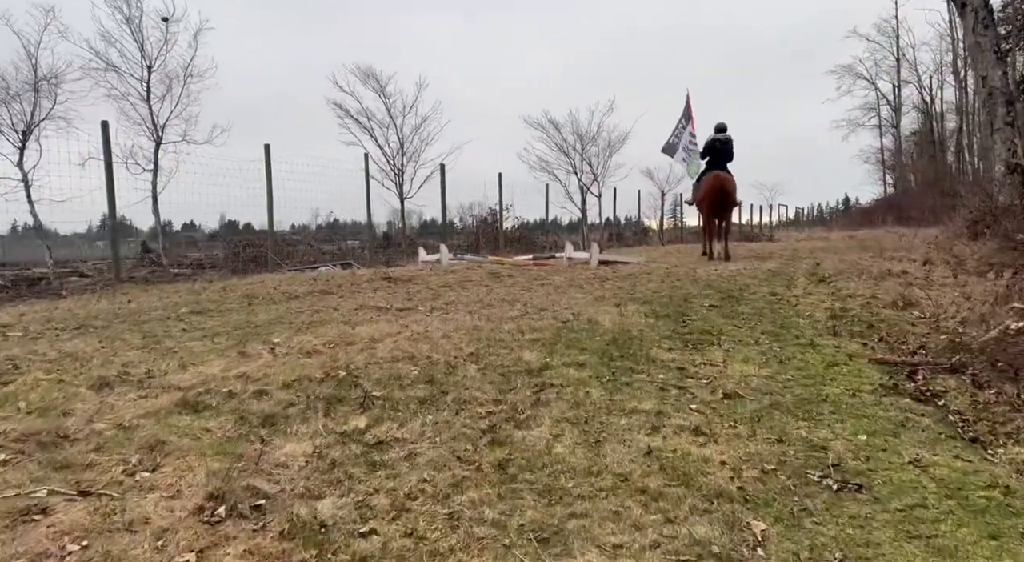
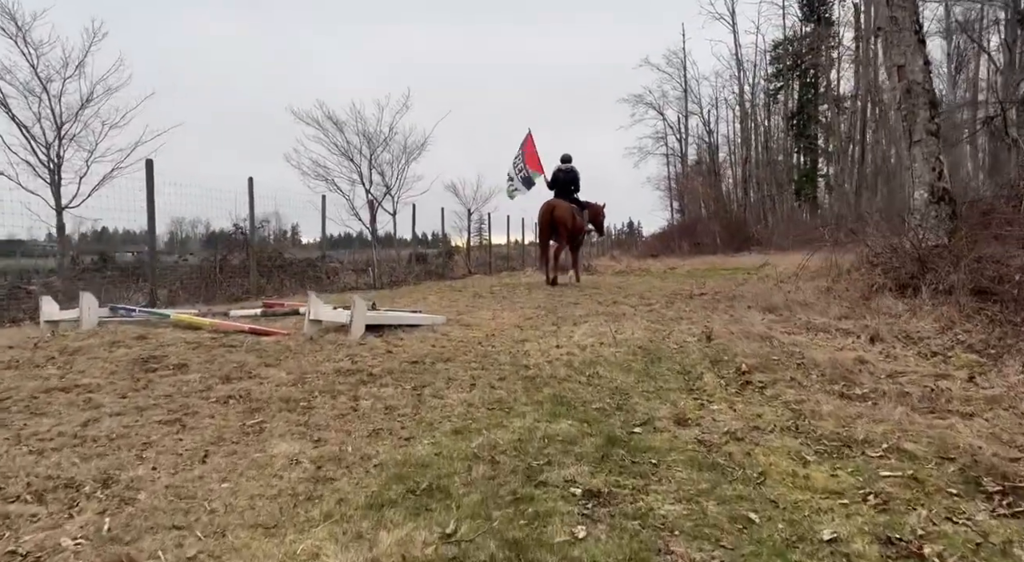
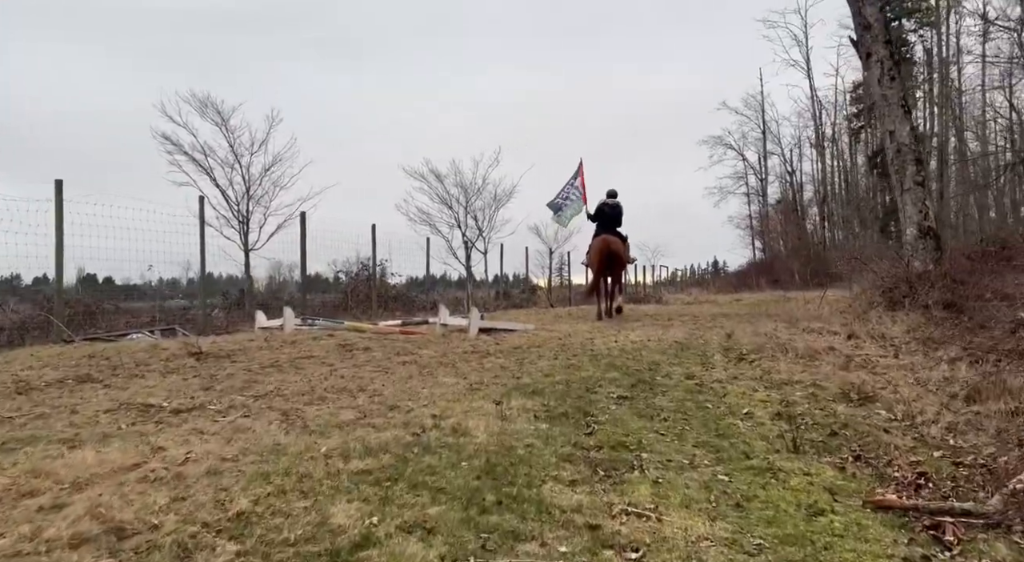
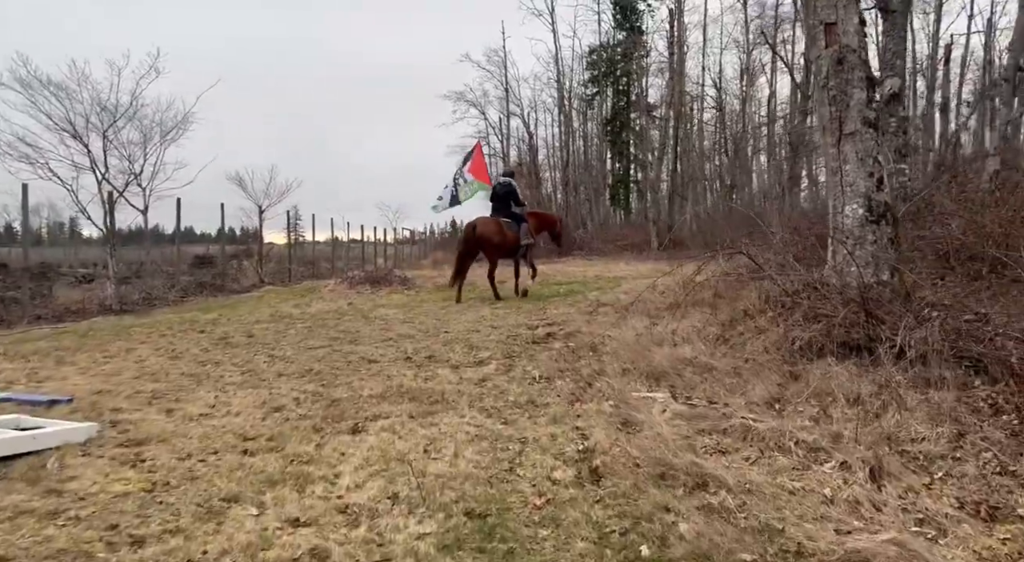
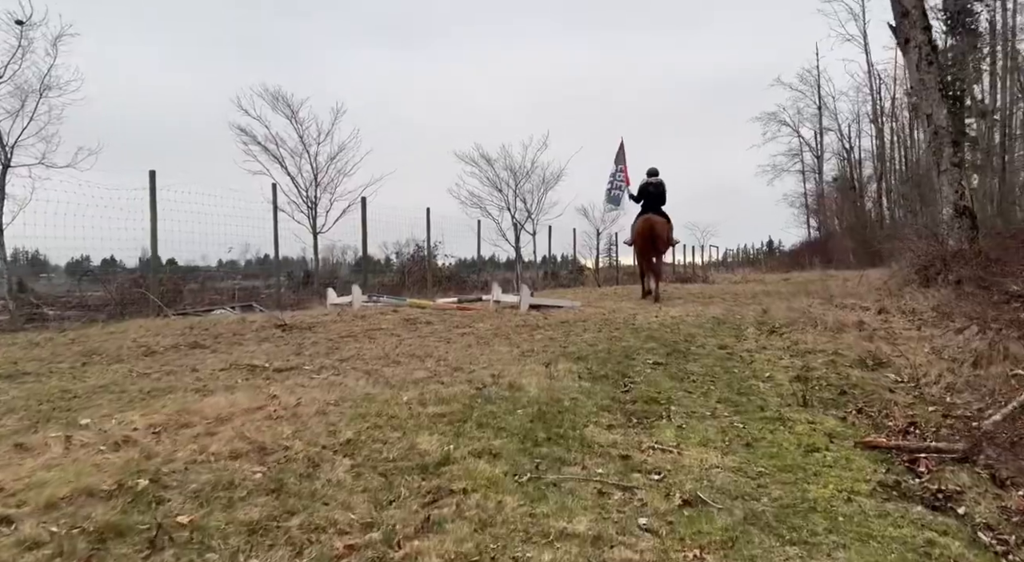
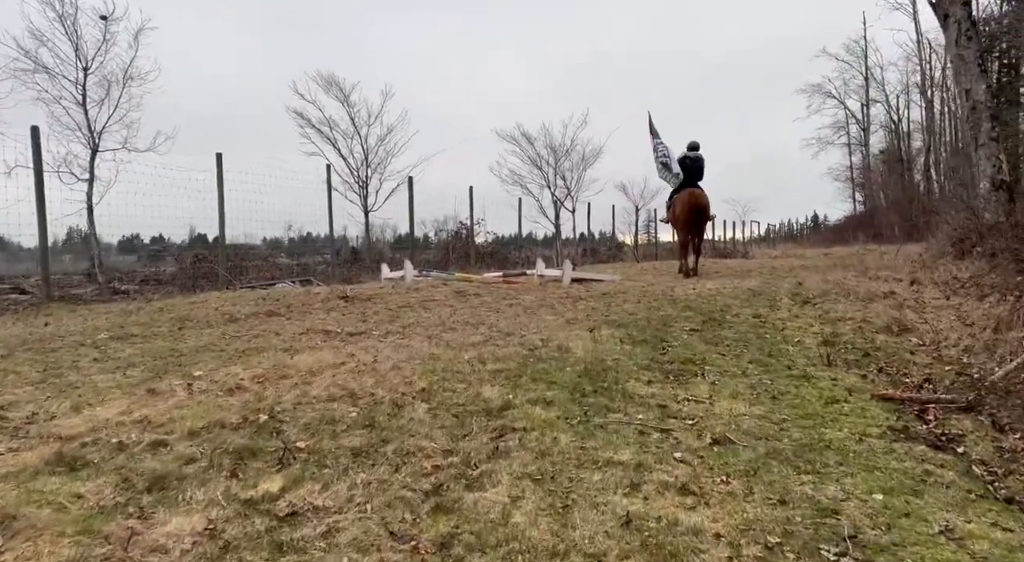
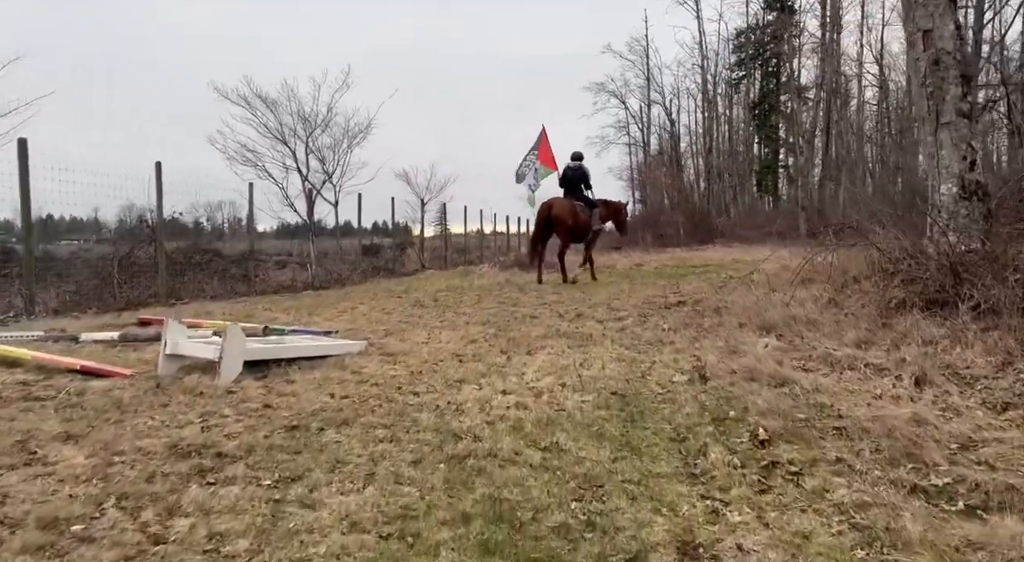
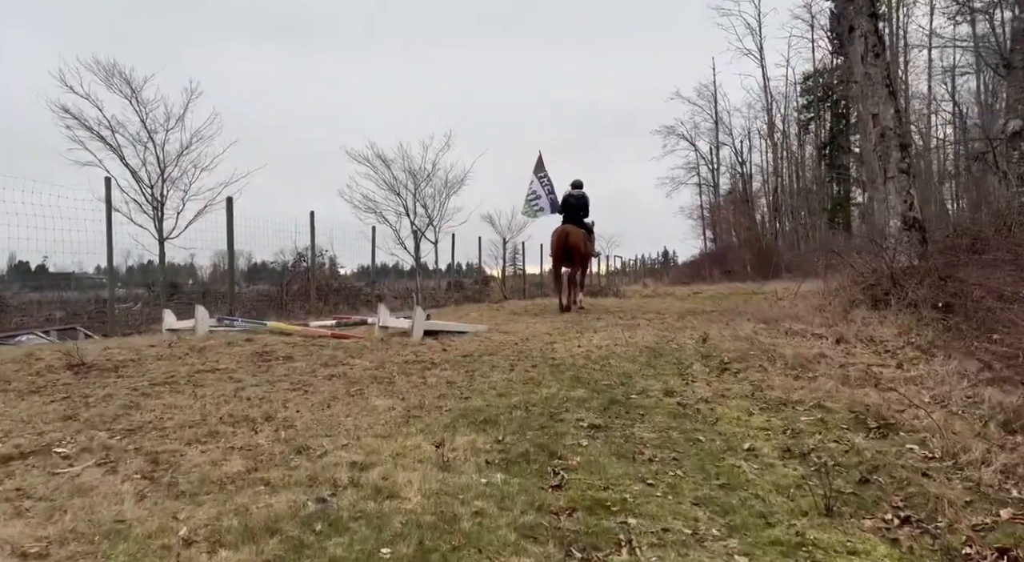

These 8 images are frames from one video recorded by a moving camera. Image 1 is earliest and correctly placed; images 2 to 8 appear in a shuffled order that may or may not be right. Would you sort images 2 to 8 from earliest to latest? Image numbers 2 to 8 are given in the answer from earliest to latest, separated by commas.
6, 5, 3, 8, 2, 7, 4
